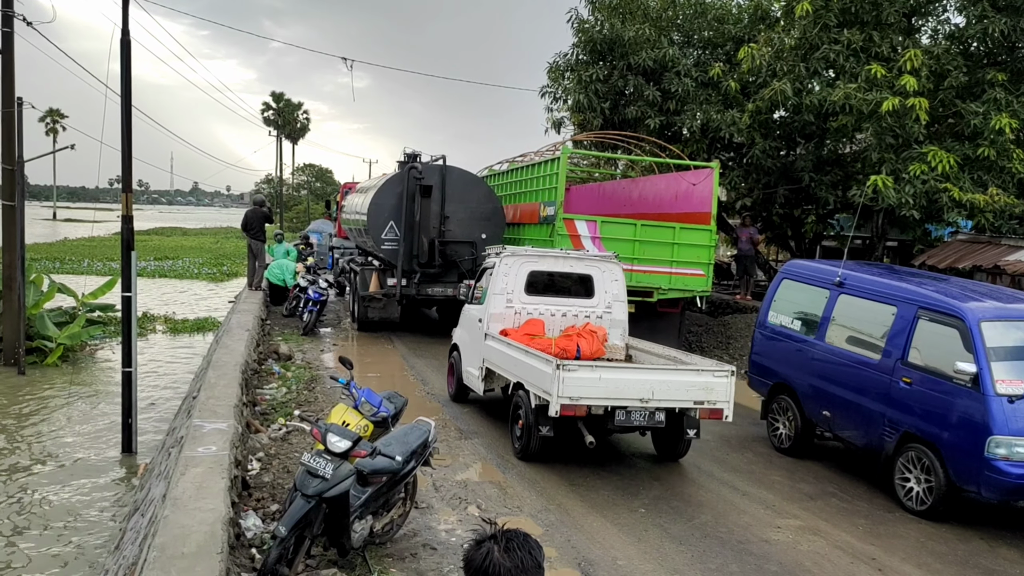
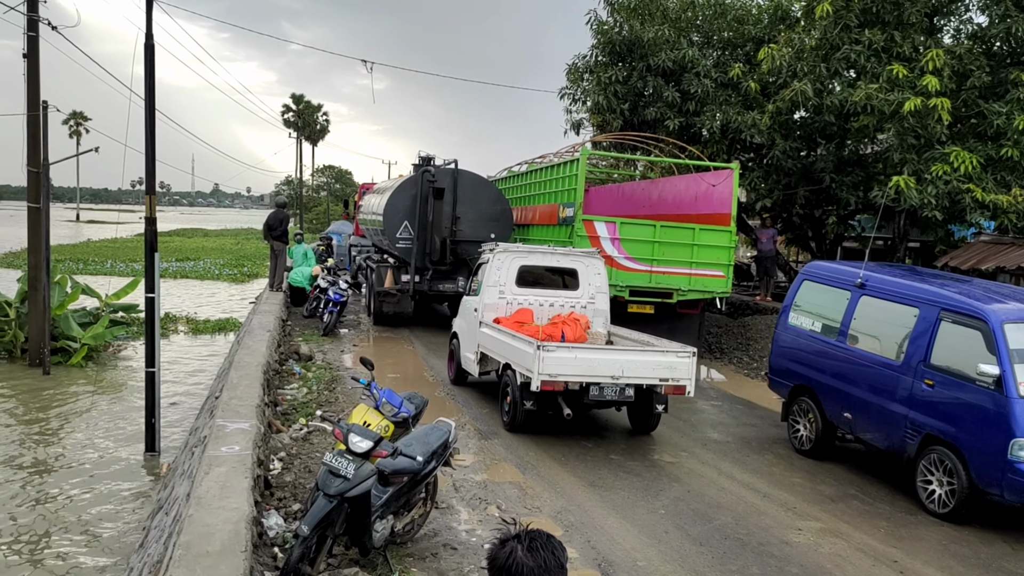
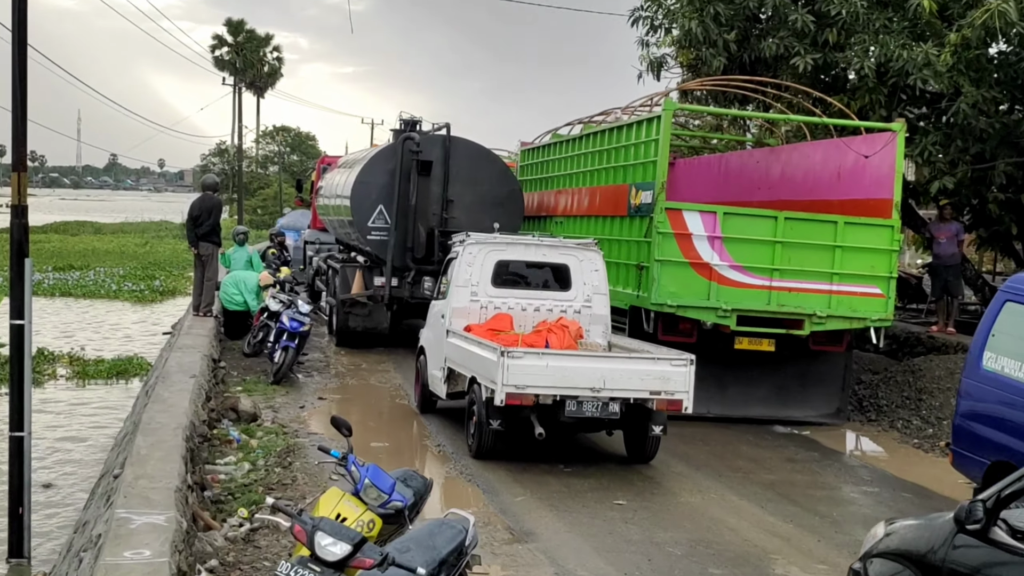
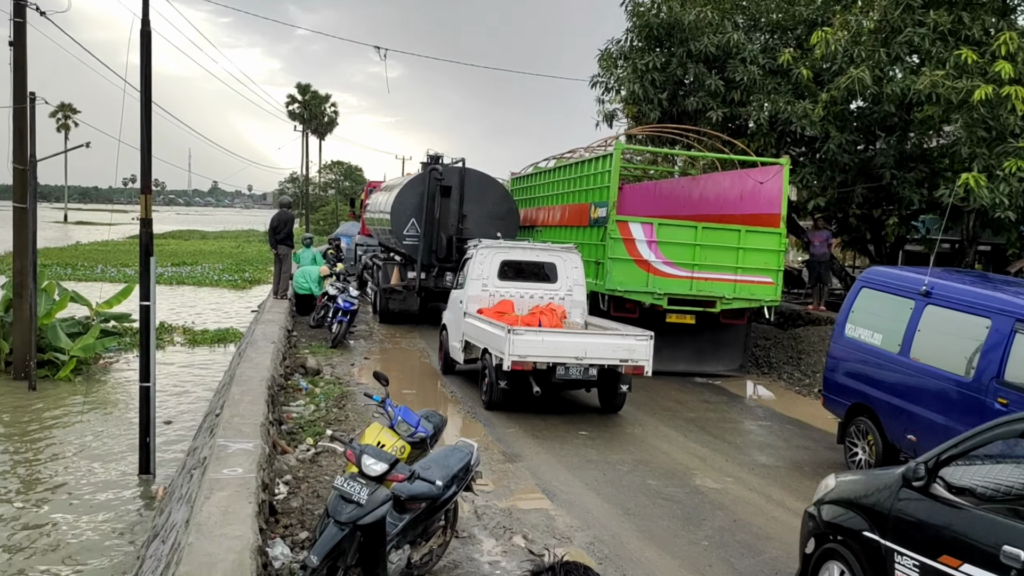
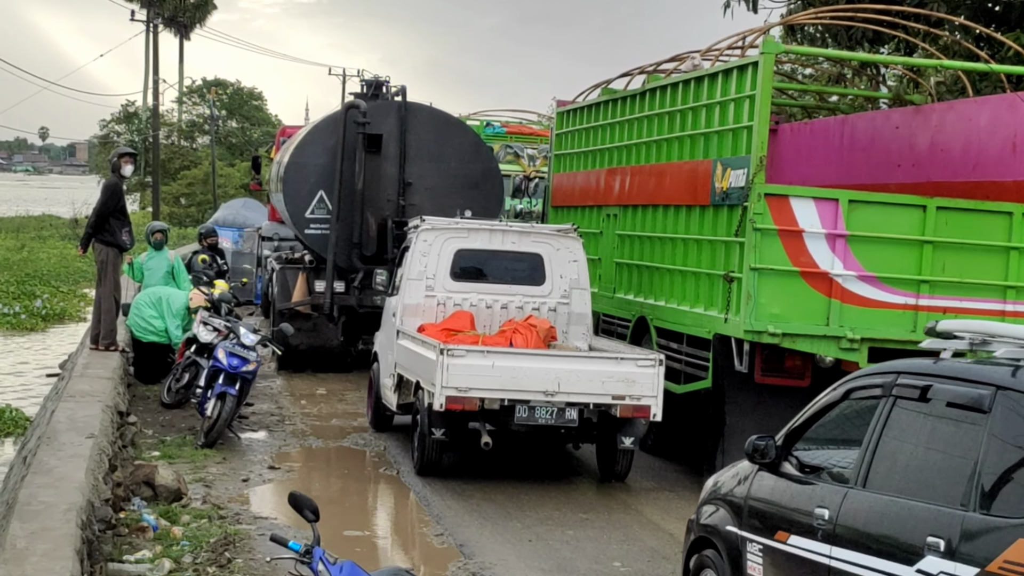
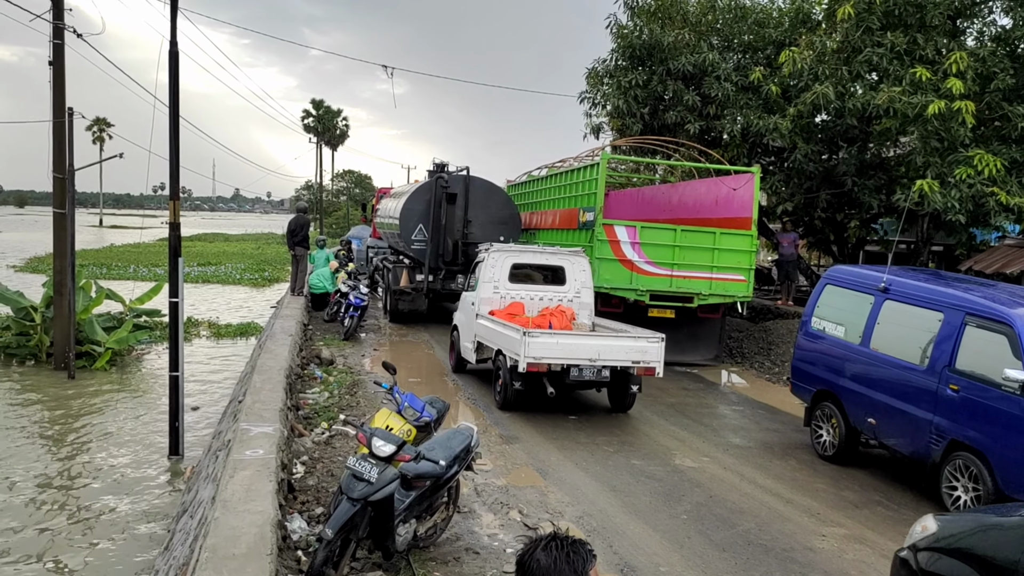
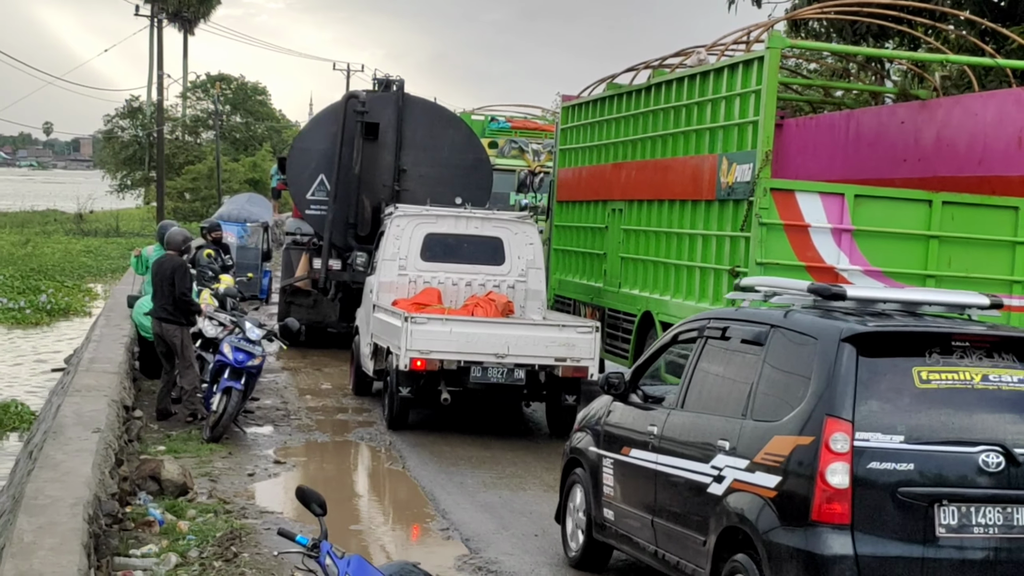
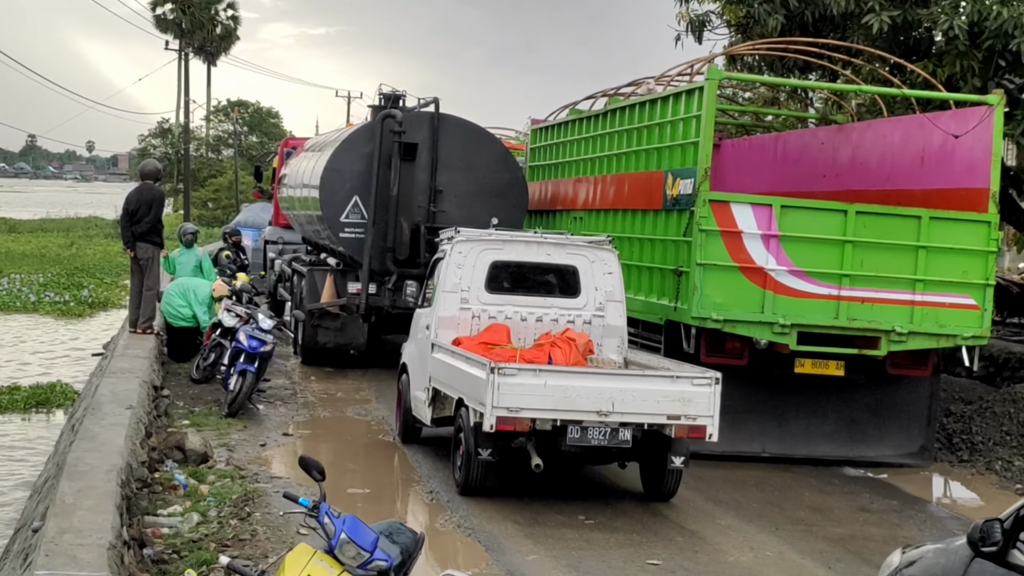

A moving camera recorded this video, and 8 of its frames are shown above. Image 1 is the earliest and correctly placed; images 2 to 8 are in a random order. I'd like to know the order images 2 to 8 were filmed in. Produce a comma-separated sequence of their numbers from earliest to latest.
2, 6, 4, 3, 8, 5, 7
